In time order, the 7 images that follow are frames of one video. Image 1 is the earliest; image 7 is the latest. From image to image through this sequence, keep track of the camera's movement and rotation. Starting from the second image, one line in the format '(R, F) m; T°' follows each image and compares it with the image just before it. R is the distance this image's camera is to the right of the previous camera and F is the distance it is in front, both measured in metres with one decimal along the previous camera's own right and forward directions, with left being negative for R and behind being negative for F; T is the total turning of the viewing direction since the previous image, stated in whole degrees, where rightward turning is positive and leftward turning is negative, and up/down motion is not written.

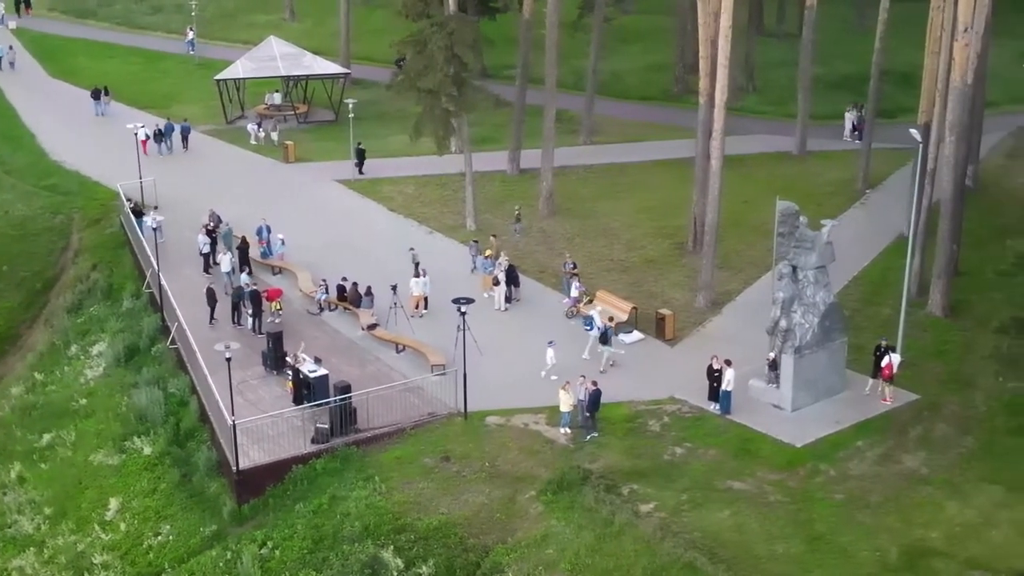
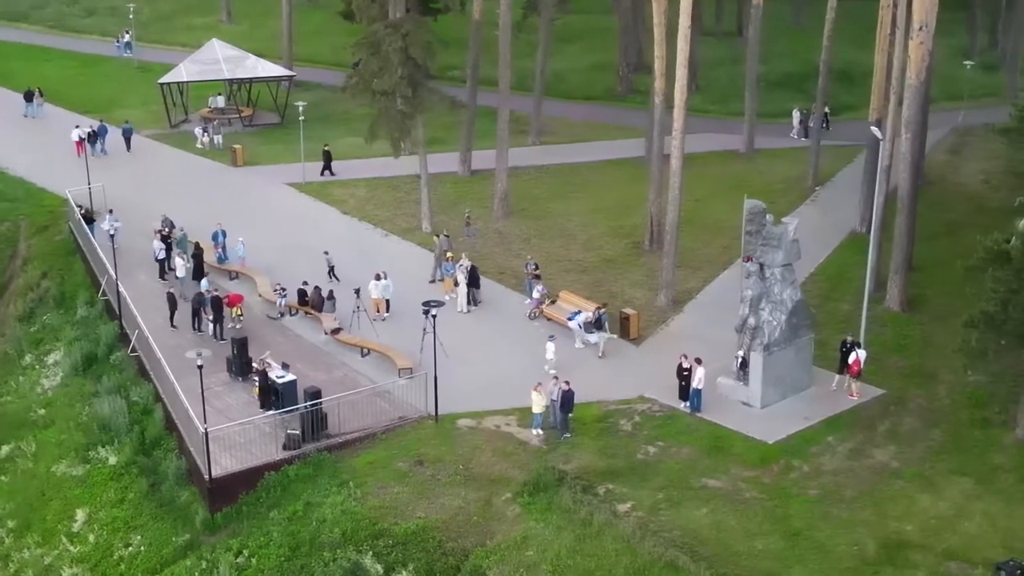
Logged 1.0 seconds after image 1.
(-0.6, +0.1) m; +3°
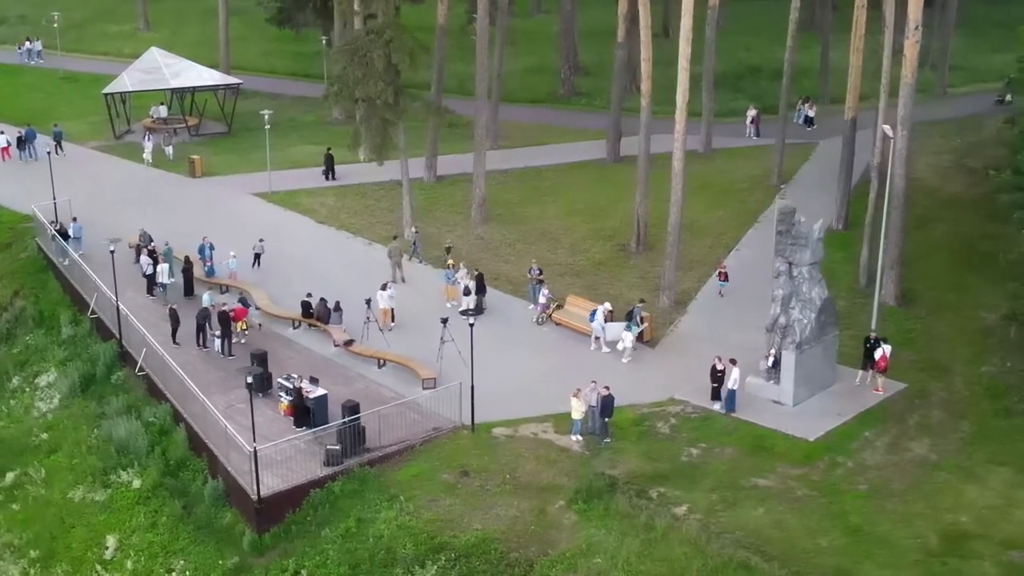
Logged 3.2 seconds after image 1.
(-2.4, +0.2) m; +5°
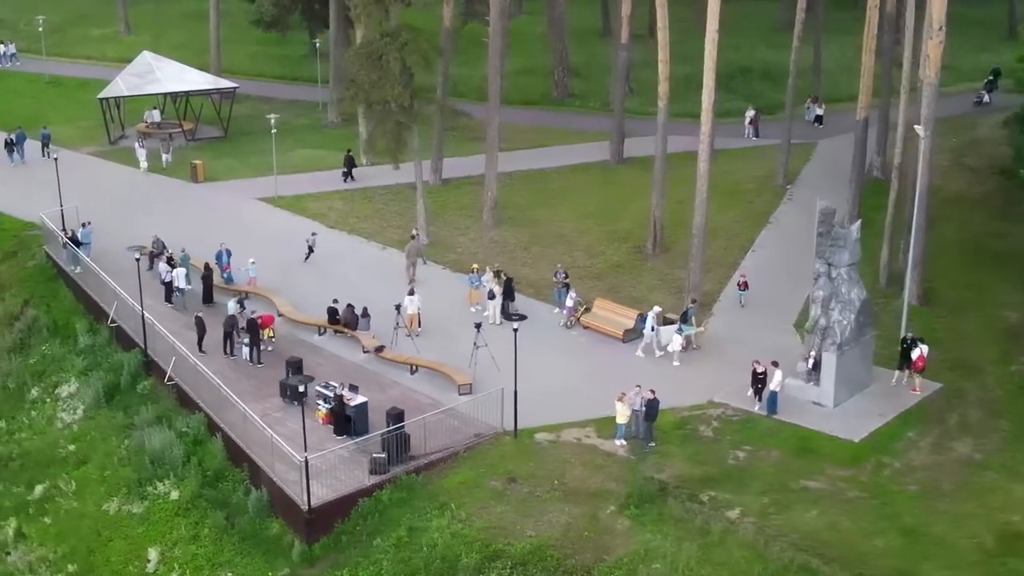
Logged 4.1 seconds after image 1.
(-1.3, +0.1) m; +1°
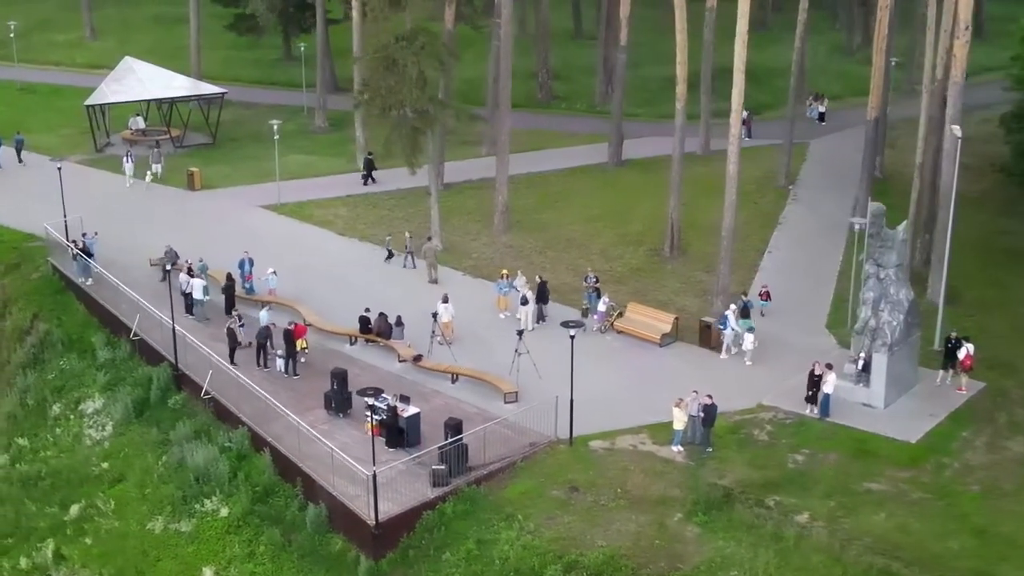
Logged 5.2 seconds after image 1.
(-1.8, +0.3) m; +2°
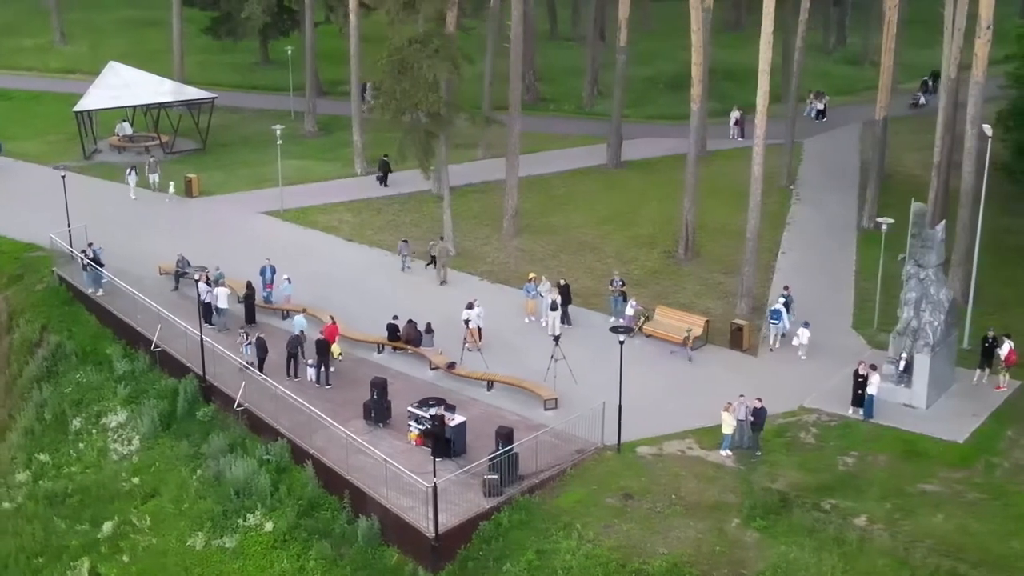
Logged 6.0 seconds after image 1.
(-1.5, +0.2) m; +2°
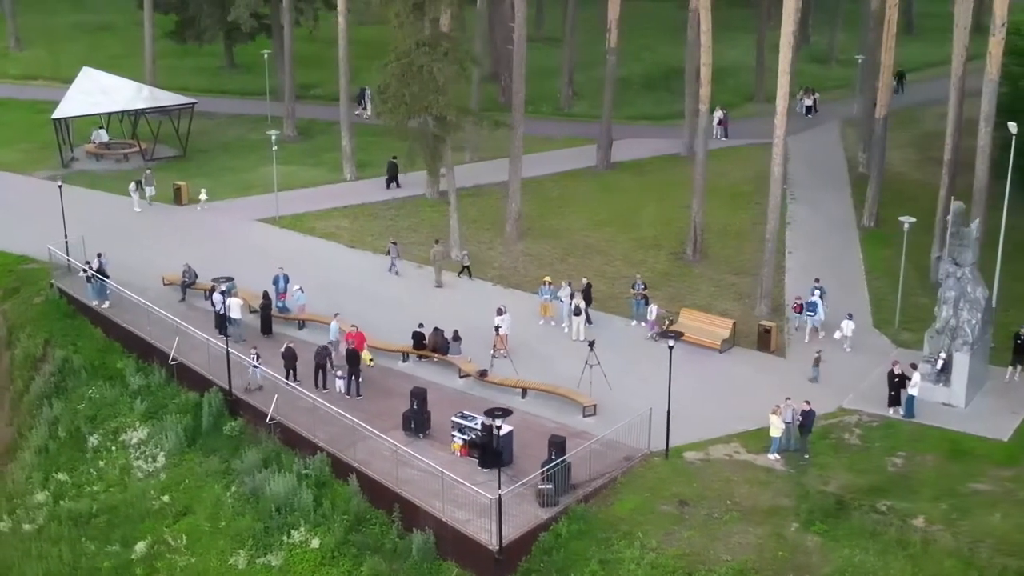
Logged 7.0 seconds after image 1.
(-1.7, +0.3) m; +2°
